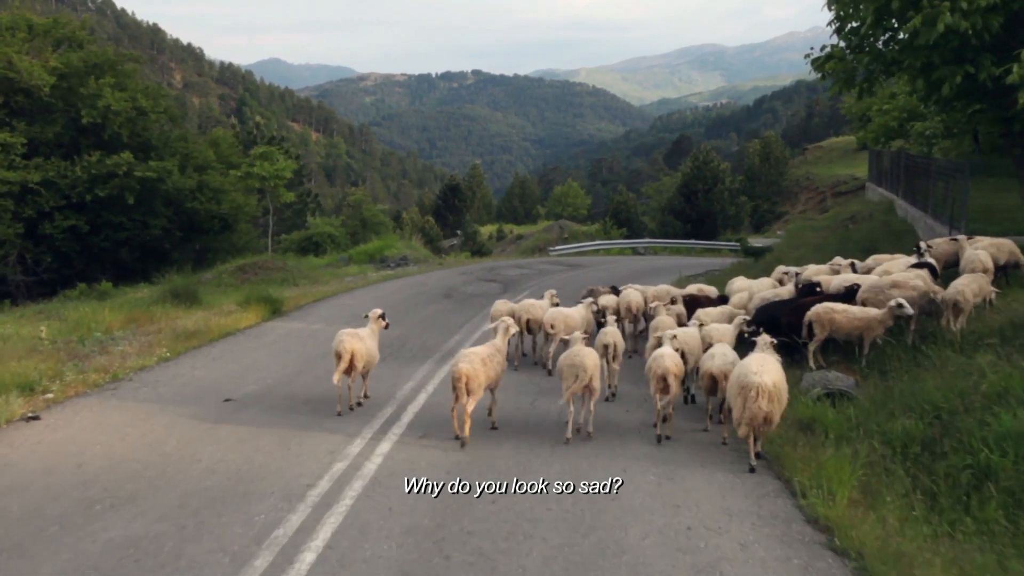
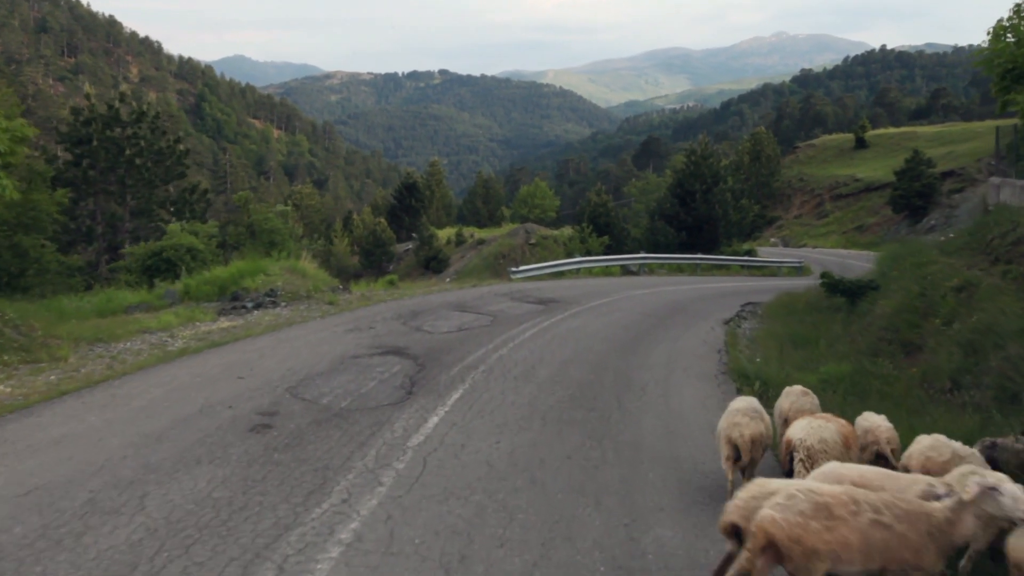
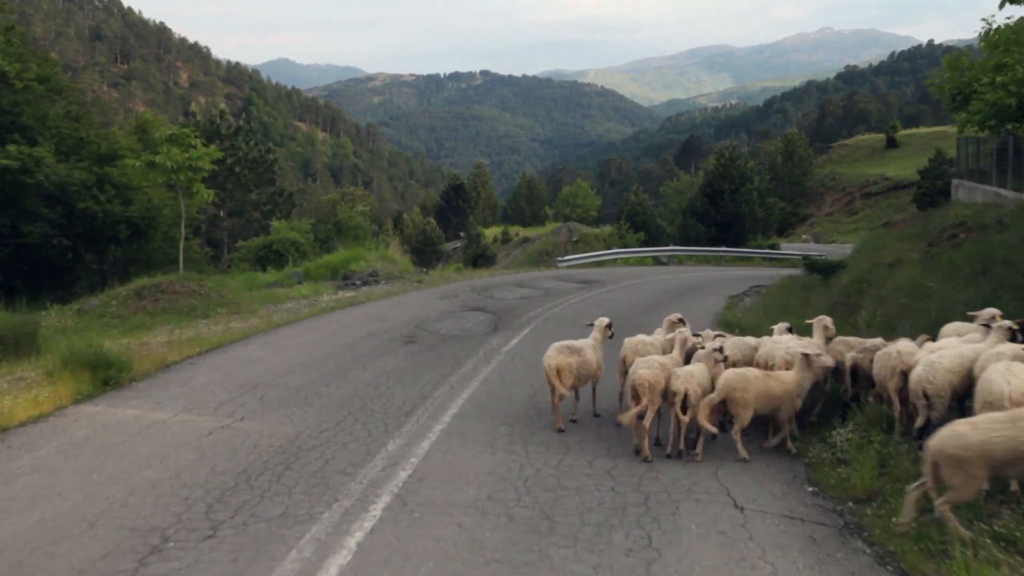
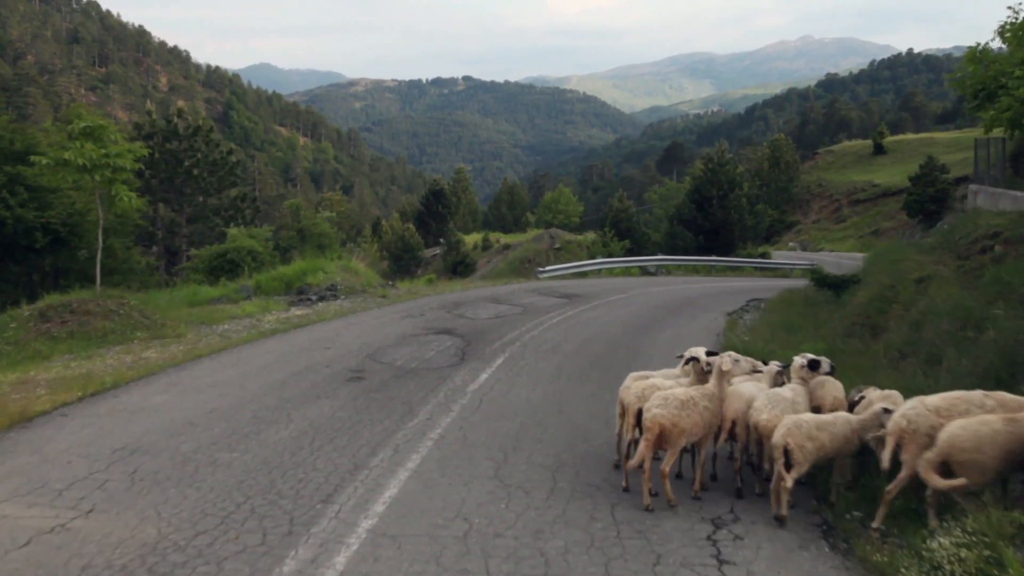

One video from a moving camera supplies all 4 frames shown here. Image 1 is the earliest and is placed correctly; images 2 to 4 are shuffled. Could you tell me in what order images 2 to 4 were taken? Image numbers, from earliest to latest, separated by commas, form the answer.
3, 4, 2
